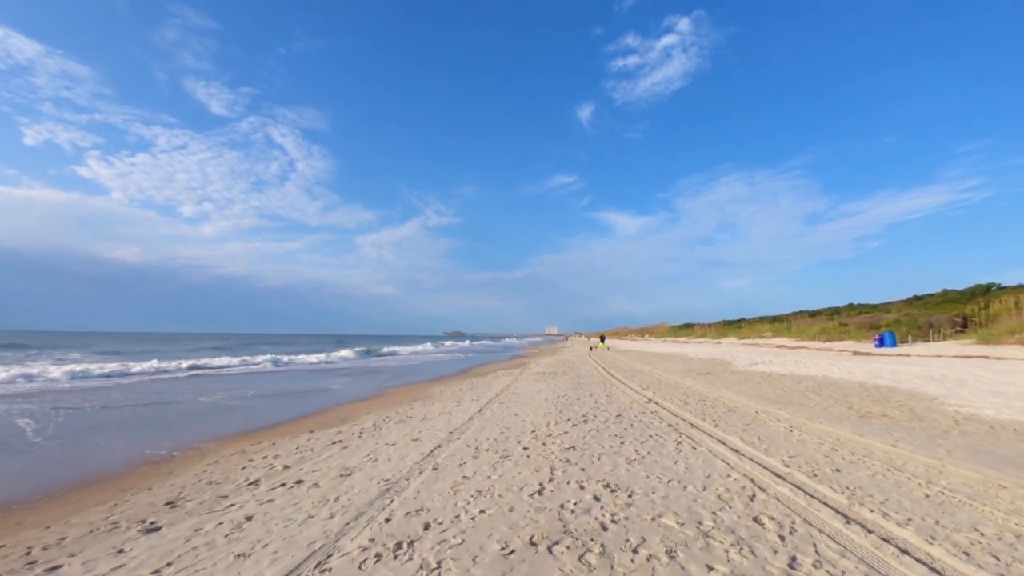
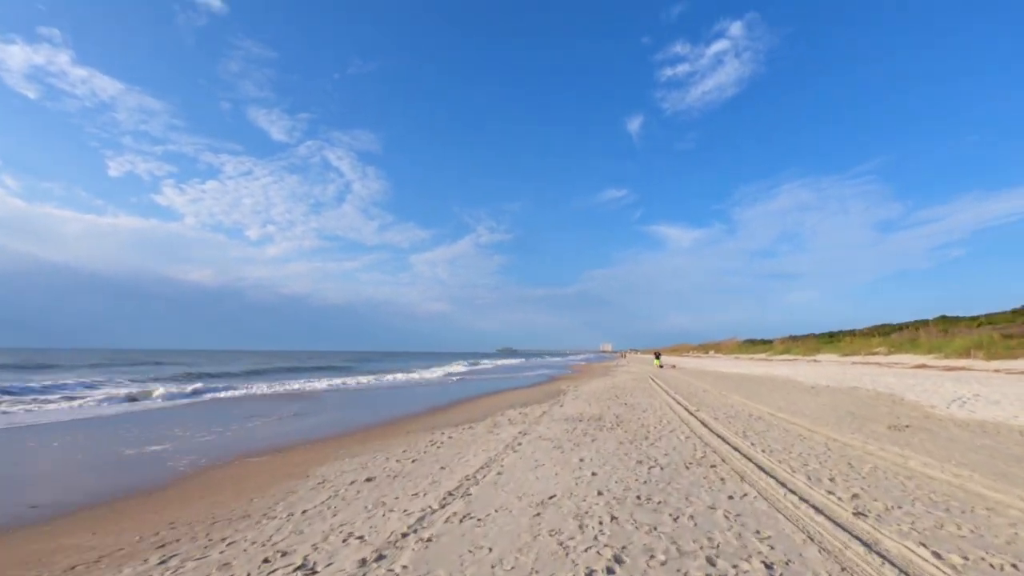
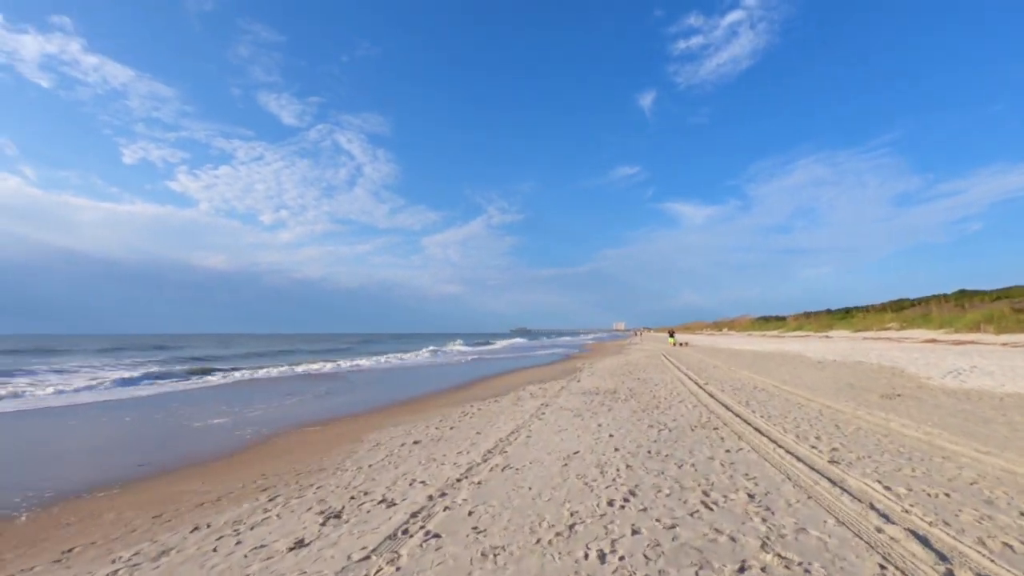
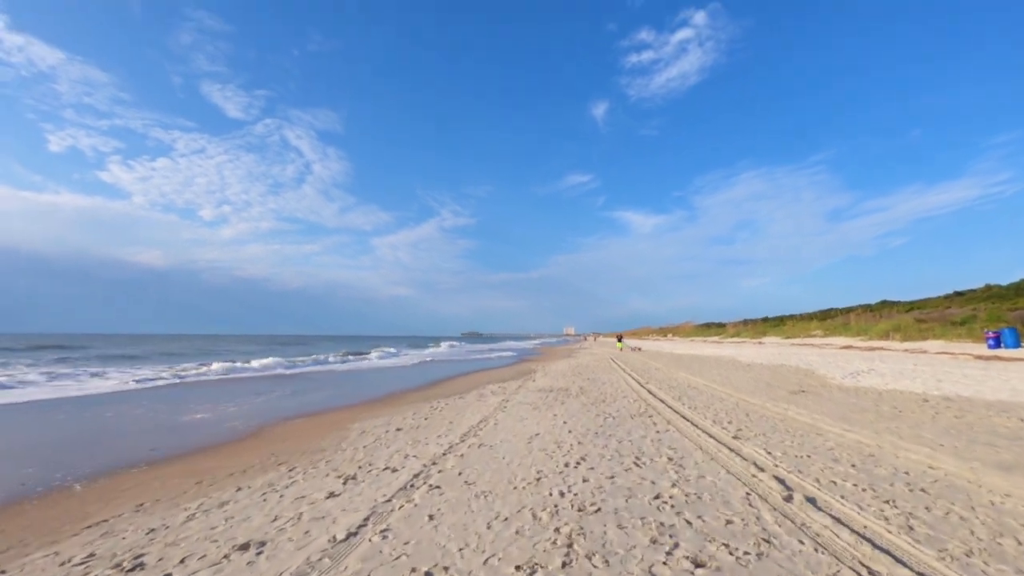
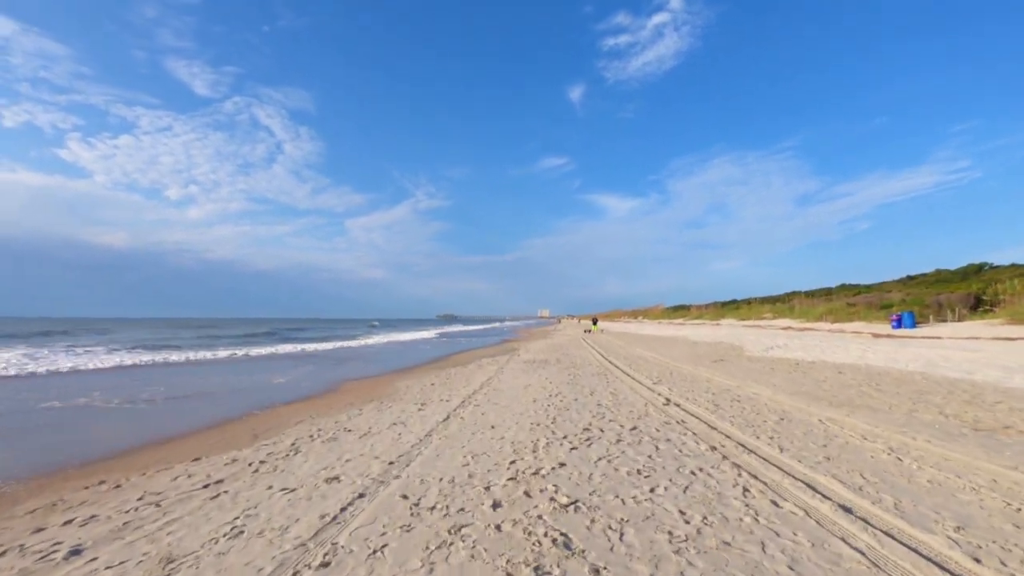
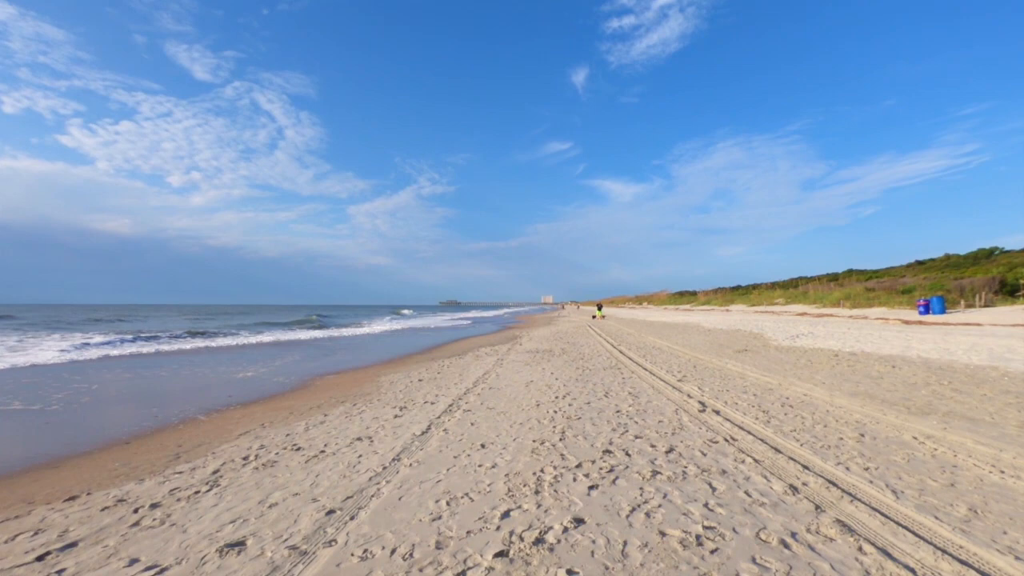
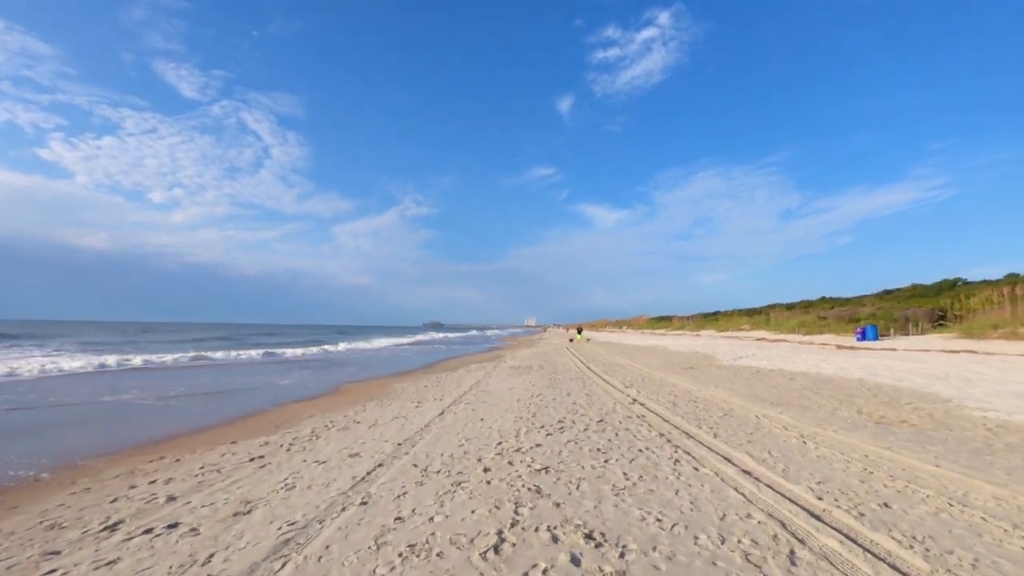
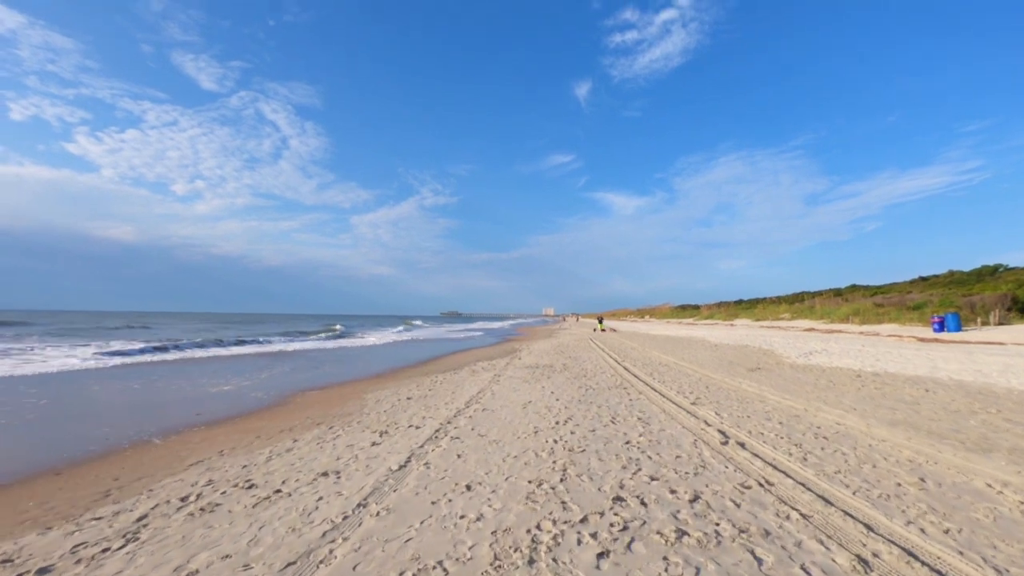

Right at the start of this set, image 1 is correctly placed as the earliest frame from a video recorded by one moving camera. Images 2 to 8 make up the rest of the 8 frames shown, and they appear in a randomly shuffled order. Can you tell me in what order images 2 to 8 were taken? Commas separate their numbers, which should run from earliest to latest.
7, 5, 6, 8, 4, 3, 2
